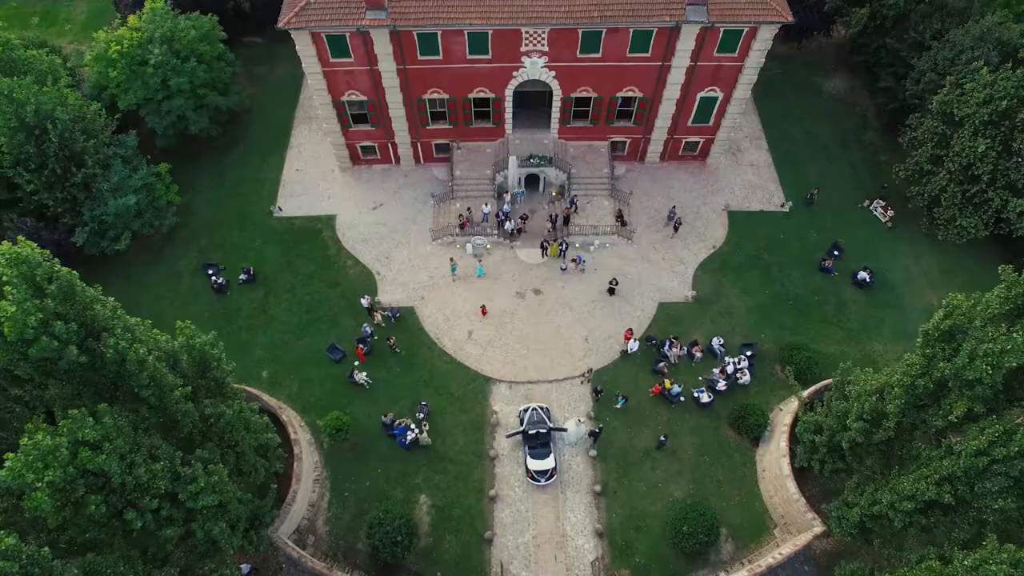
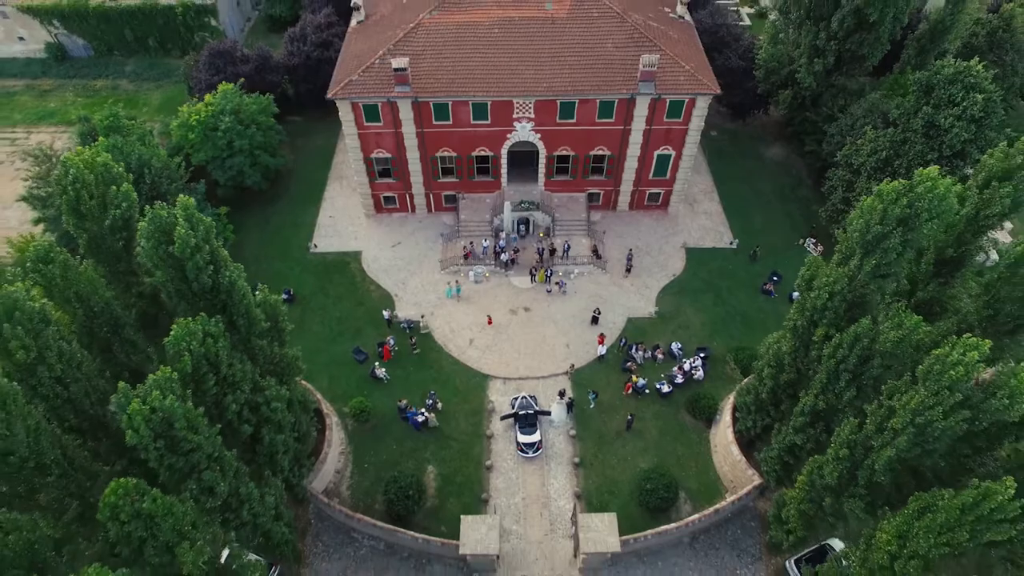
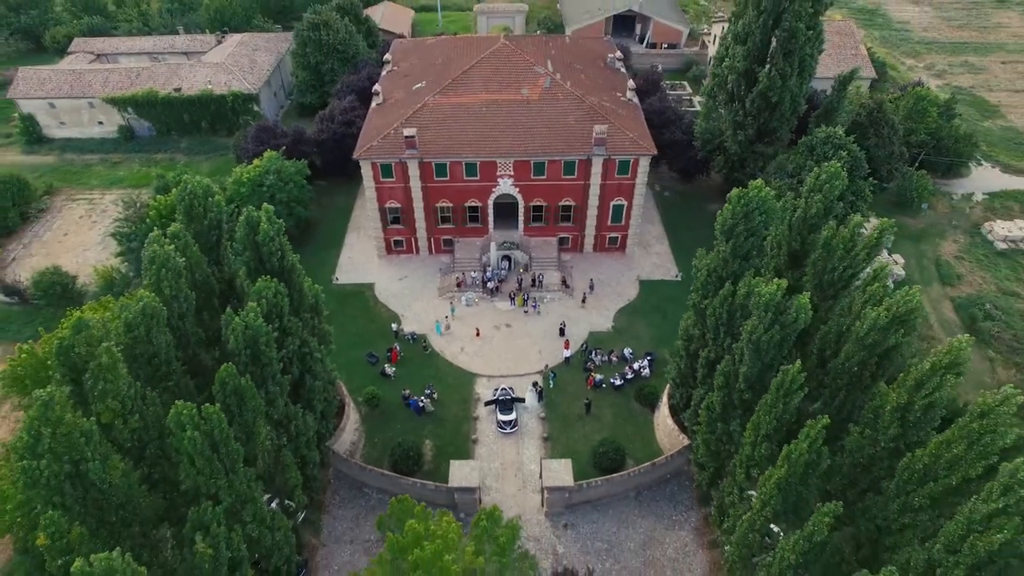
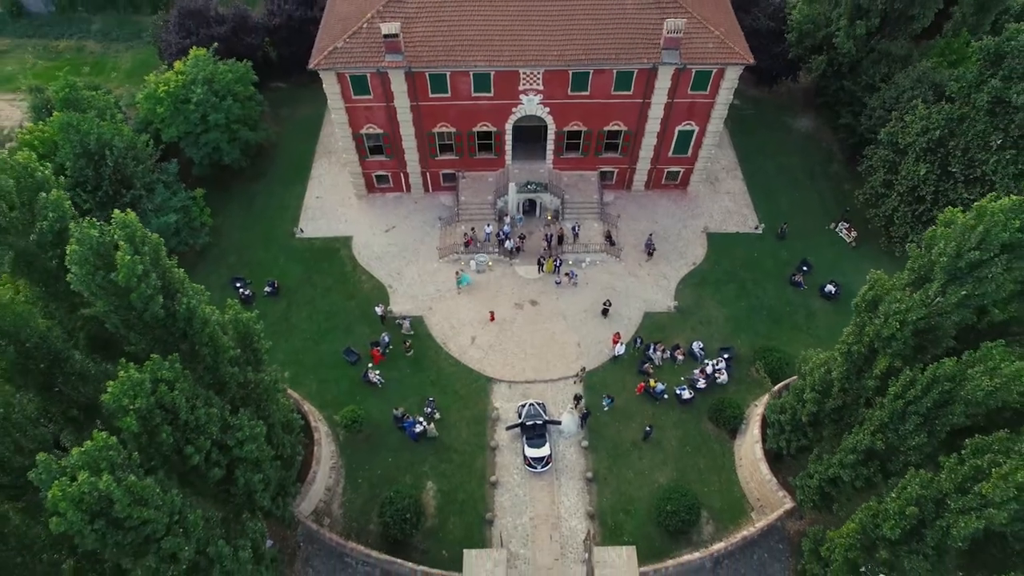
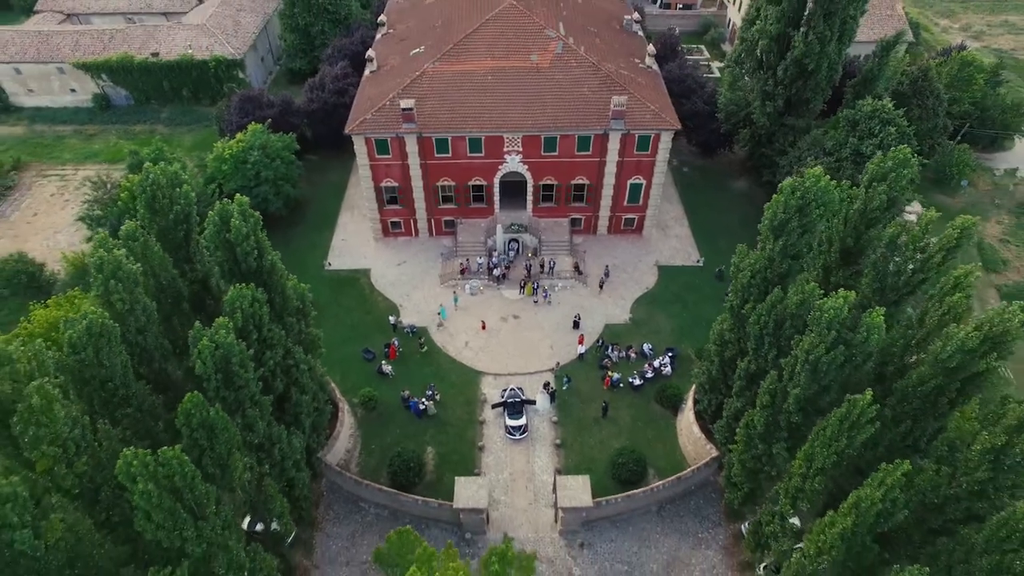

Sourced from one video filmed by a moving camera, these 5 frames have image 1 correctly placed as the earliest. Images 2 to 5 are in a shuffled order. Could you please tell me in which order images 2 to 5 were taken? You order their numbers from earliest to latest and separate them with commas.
4, 2, 5, 3
